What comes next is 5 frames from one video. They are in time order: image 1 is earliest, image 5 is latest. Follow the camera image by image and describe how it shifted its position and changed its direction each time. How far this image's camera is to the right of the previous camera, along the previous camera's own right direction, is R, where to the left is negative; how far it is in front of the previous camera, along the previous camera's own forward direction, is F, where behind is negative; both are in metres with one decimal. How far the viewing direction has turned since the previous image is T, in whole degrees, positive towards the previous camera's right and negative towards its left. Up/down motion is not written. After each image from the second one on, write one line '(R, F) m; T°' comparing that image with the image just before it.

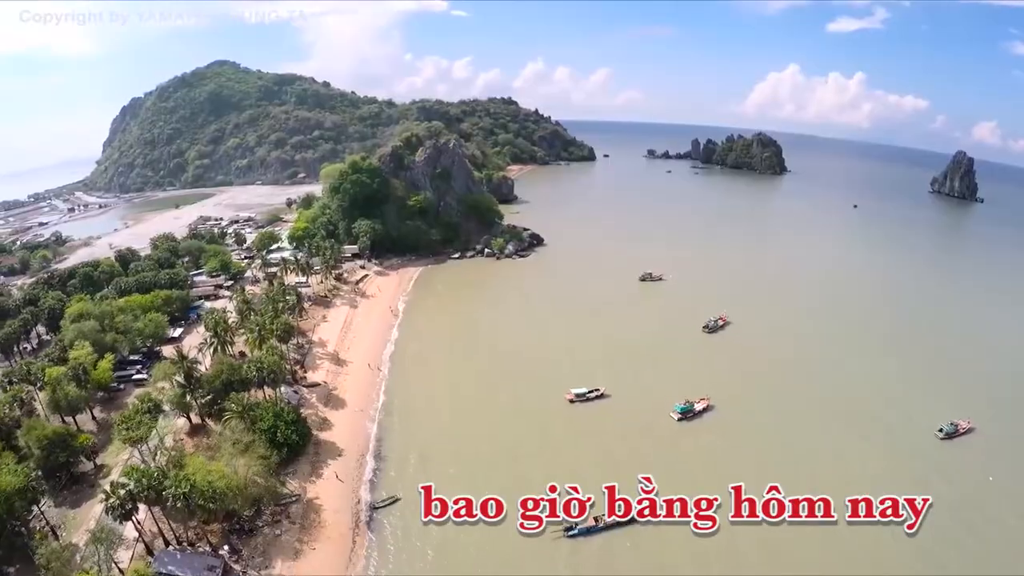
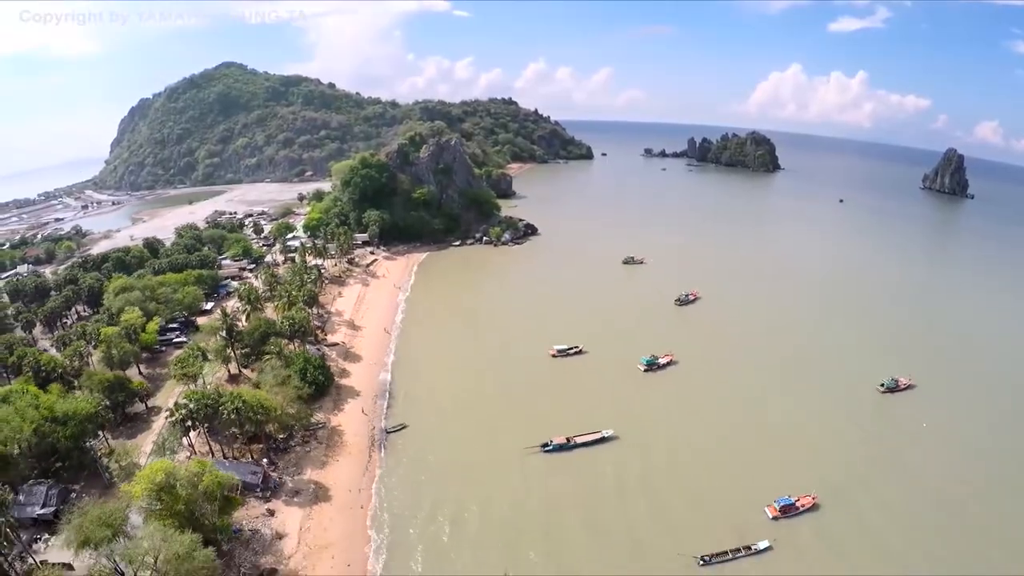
(+1.0, -7.0) m; 0°
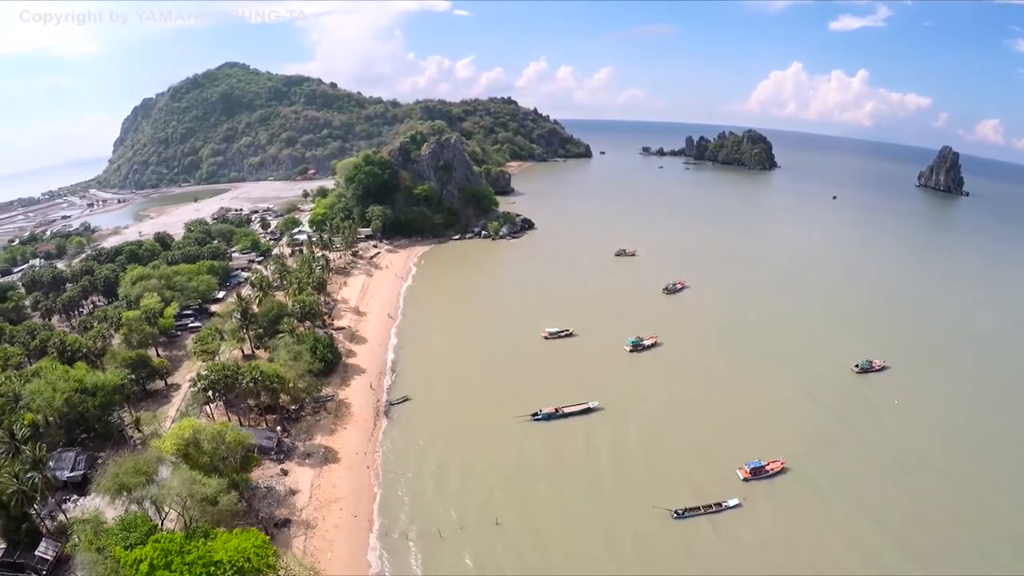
(+0.6, -3.3) m; 0°
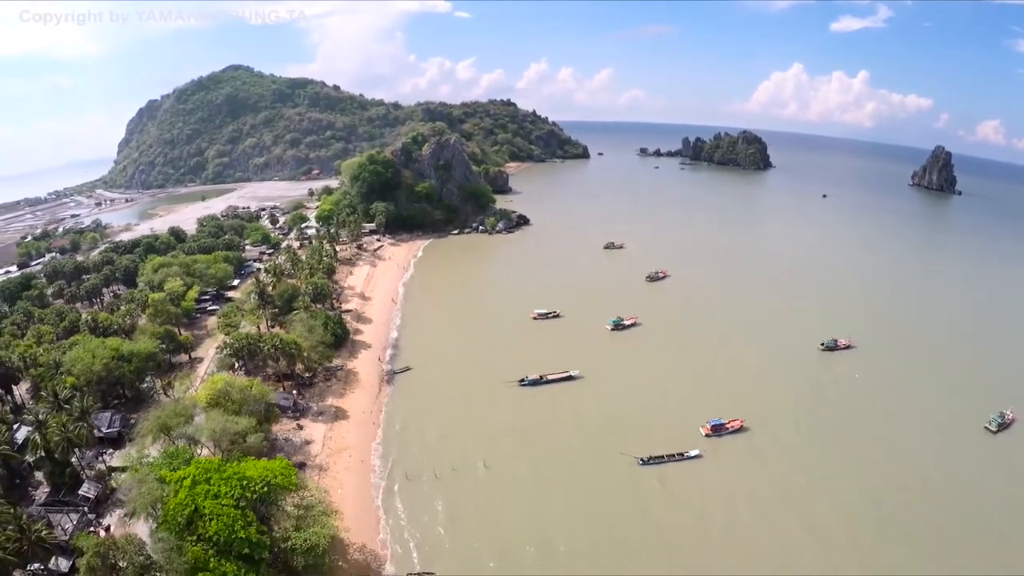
(+1.0, -5.1) m; 0°
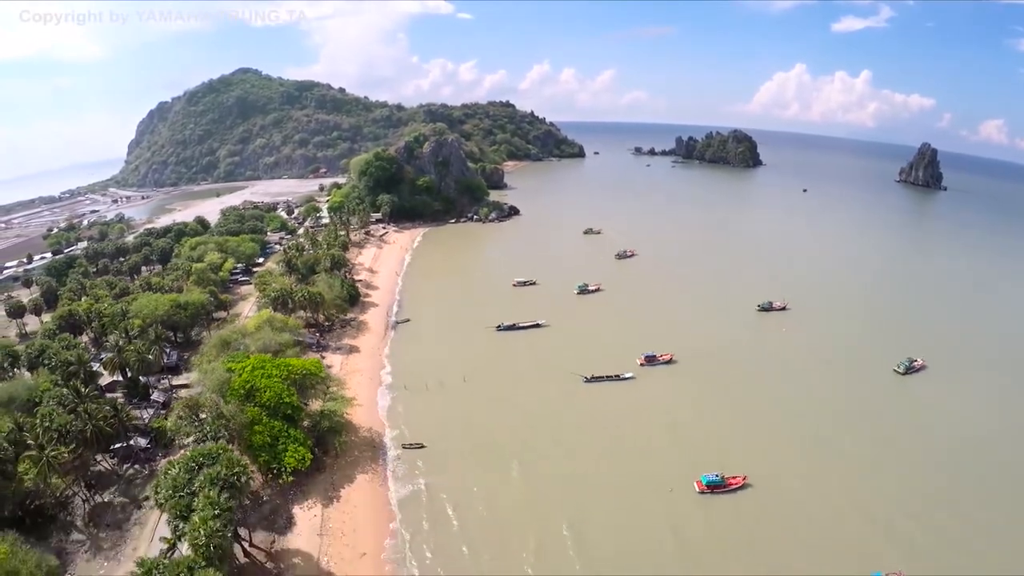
(+2.4, -10.8) m; 0°
